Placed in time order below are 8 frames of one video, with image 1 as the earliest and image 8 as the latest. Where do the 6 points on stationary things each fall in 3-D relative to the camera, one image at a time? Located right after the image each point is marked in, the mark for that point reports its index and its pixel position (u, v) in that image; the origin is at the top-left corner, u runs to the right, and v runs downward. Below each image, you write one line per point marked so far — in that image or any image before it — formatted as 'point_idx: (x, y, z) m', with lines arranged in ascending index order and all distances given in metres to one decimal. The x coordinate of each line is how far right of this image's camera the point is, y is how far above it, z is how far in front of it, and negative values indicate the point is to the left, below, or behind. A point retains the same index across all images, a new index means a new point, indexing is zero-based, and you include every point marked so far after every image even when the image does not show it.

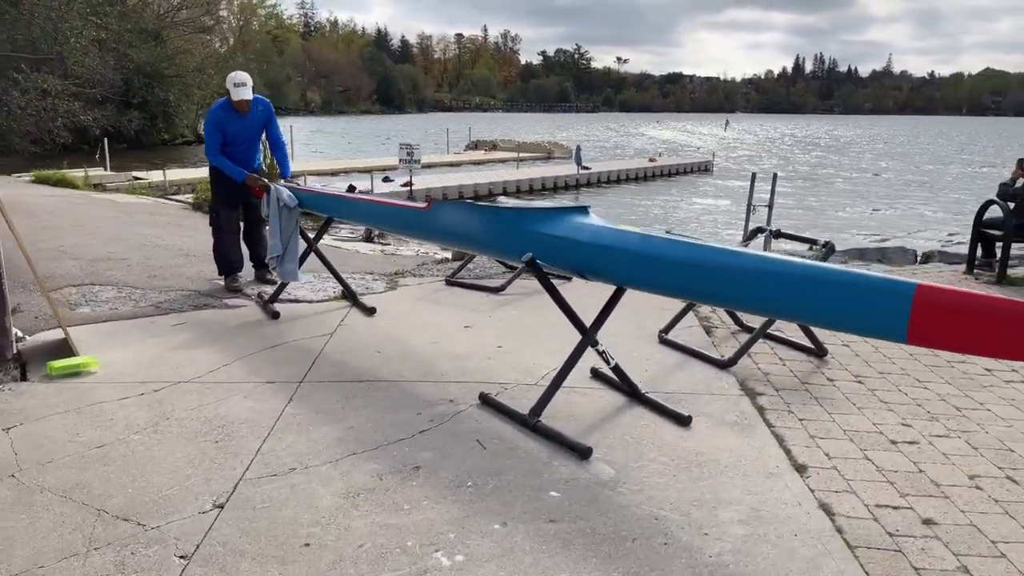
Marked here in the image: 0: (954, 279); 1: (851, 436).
0: (+4.5, +0.1, +7.9) m
1: (+1.6, -0.7, +3.7) m
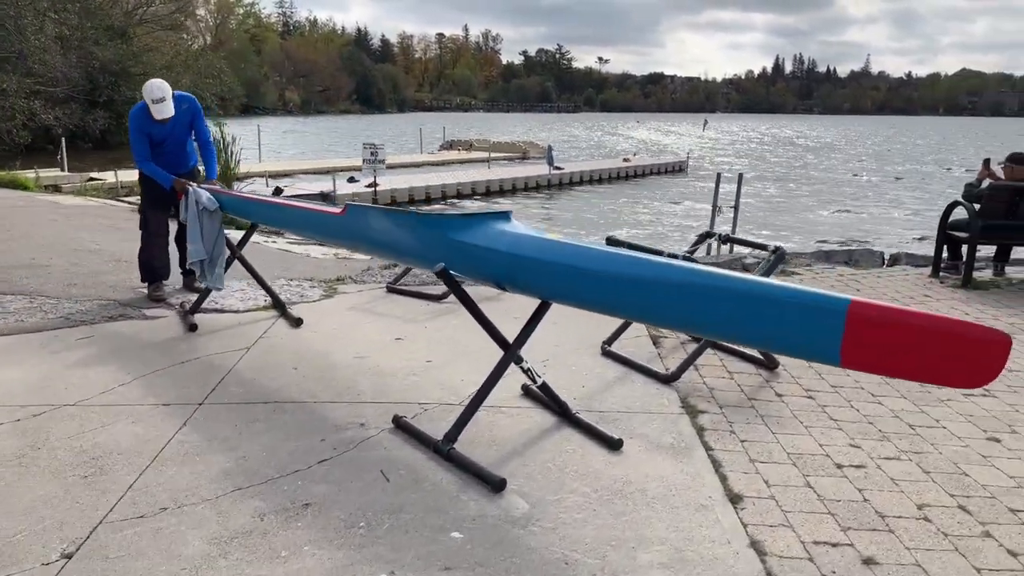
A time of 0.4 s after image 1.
0: (+4.0, +0.1, +7.7) m
1: (+1.2, -0.7, +3.4) m
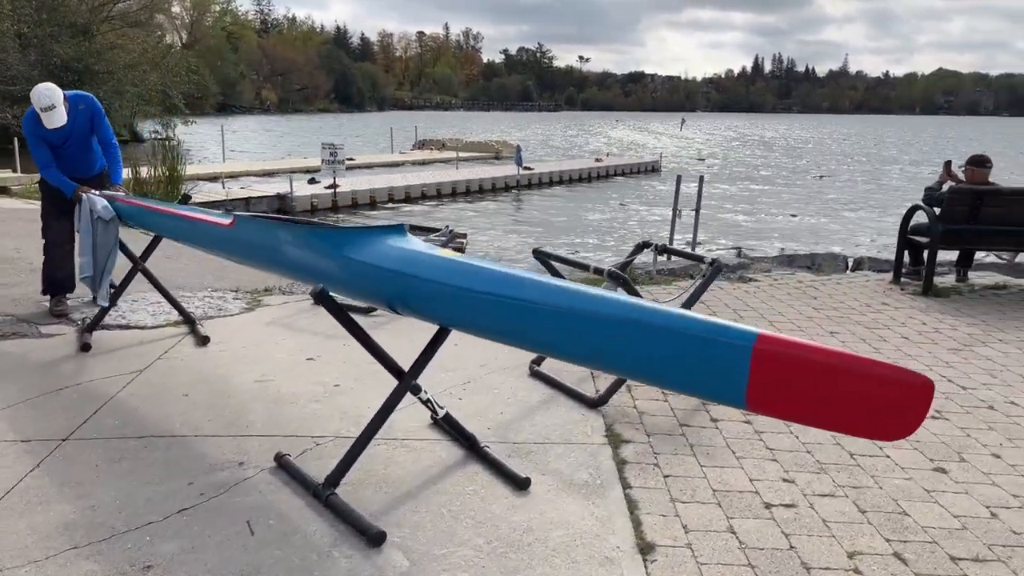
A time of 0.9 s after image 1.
0: (+3.5, 0.0, +7.4) m
1: (+0.8, -0.8, +3.1) m
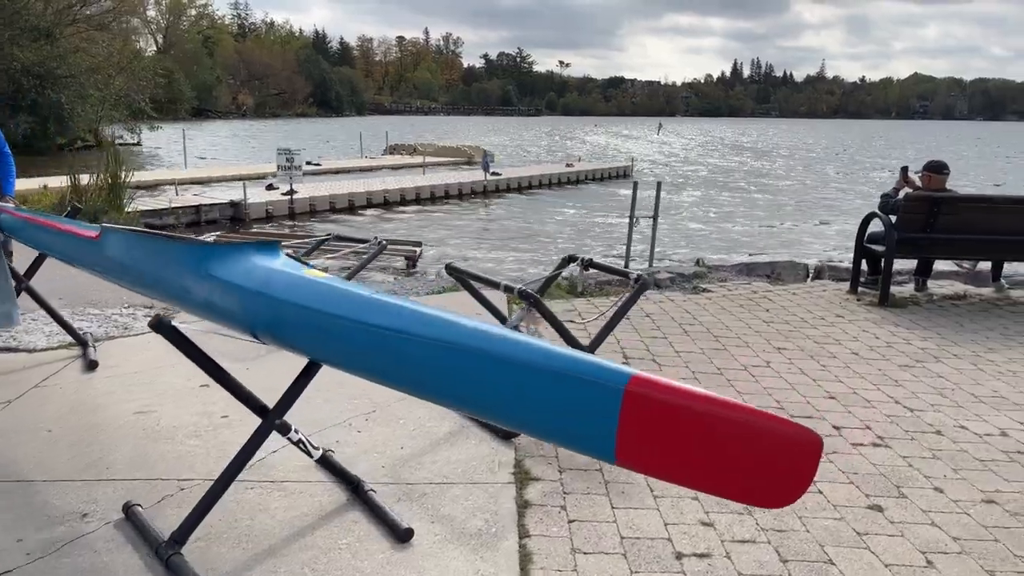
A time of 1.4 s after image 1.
0: (+3.0, -0.1, +7.2) m
1: (+0.4, -0.9, +2.7) m
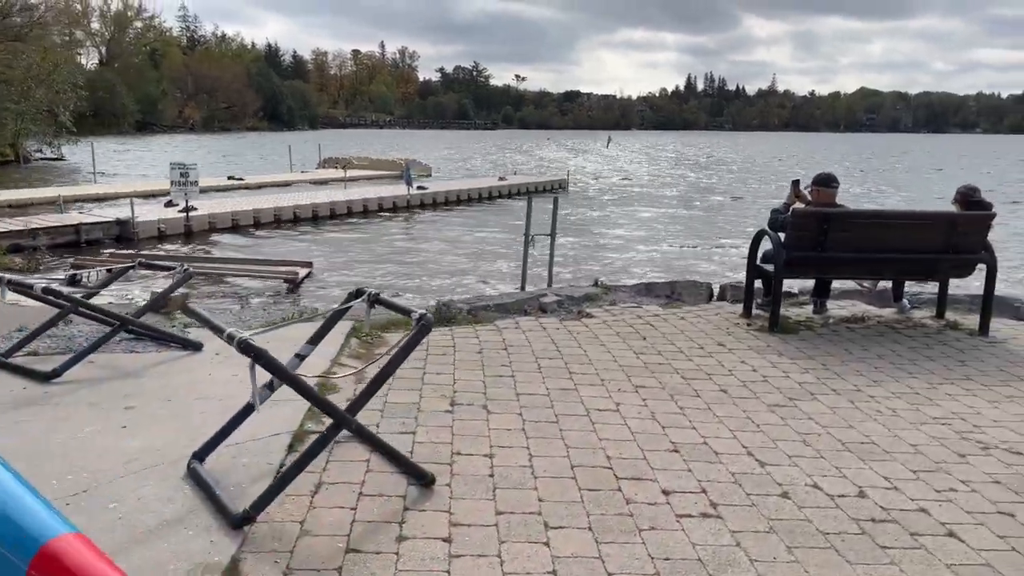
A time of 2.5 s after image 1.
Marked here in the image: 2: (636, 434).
0: (+1.8, -0.3, +6.6) m
1: (-0.5, -1.1, +2.0) m
2: (+0.6, -0.7, +4.0) m
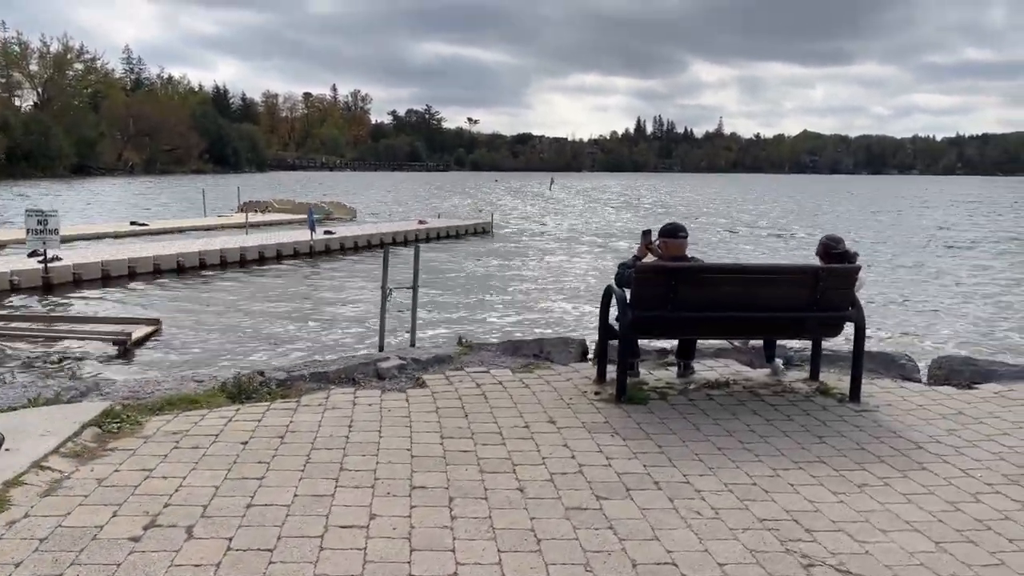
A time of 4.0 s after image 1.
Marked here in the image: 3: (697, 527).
0: (+0.4, -0.8, +5.8) m
1: (-1.6, -1.3, +1.1) m
2: (-0.6, -1.1, +3.1) m
3: (+0.9, -1.1, +3.6) m
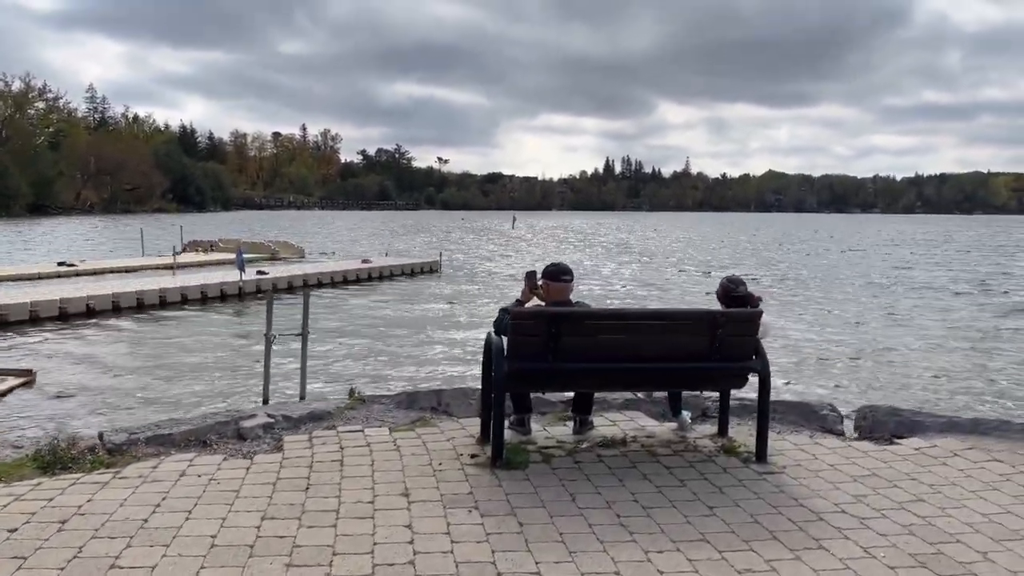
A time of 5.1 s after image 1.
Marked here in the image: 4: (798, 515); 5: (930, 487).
0: (-0.4, -1.1, +5.2) m
1: (-2.3, -1.4, +0.3) m
2: (-1.3, -1.3, +2.4) m
3: (+0.1, -1.3, +3.0) m
4: (+1.5, -1.2, +4.2) m
5: (+2.5, -1.2, +4.7) m
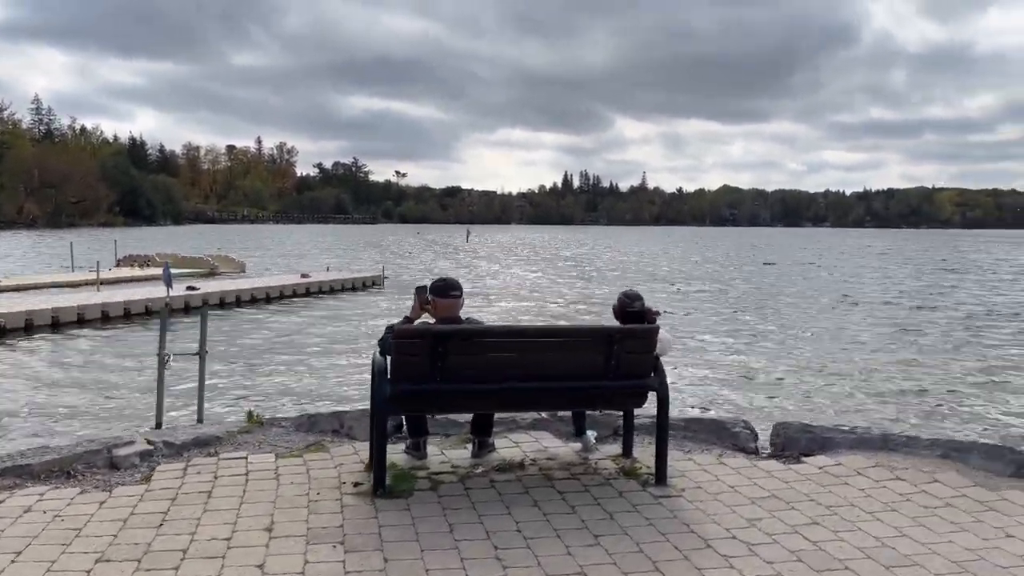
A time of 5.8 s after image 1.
0: (-1.1, -1.2, +4.8) m
1: (-2.7, -1.5, -0.1) m
2: (-1.9, -1.3, +2.0) m
3: (-0.5, -1.4, +2.7) m
4: (+0.9, -1.3, +4.0) m
5: (+1.8, -1.3, +4.5) m
